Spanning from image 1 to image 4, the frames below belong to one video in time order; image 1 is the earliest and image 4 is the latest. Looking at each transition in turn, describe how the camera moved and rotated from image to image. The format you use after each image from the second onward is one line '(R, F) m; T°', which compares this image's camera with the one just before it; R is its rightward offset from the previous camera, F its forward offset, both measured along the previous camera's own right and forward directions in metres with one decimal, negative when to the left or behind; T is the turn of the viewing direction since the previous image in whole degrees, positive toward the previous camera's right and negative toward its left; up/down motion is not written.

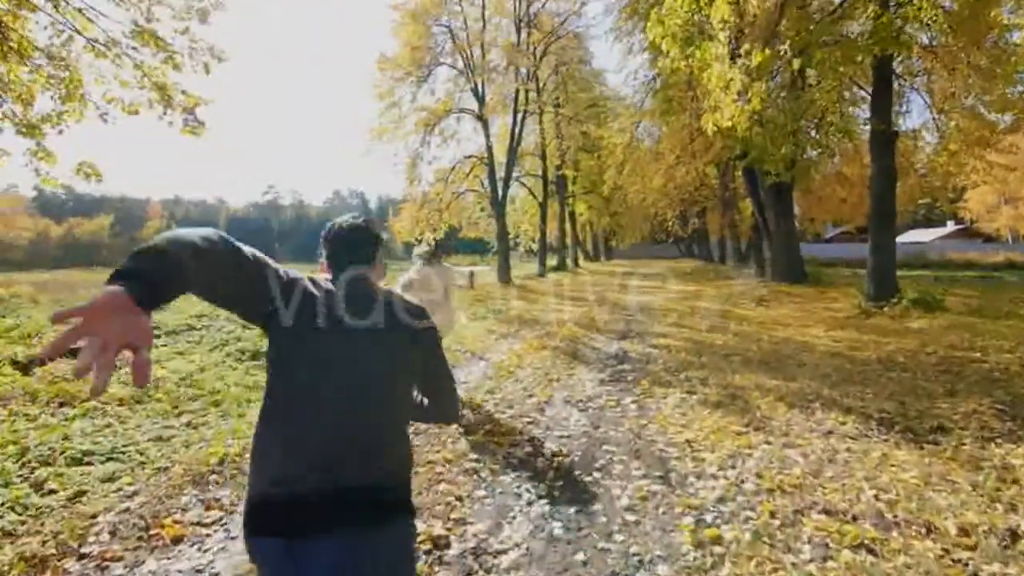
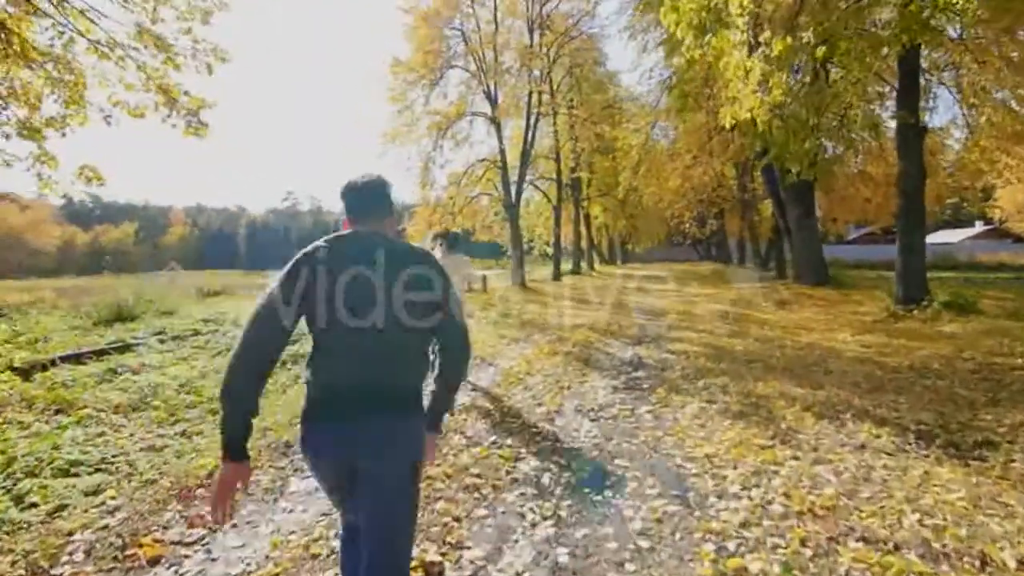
(+0.1, +0.4) m; -2°
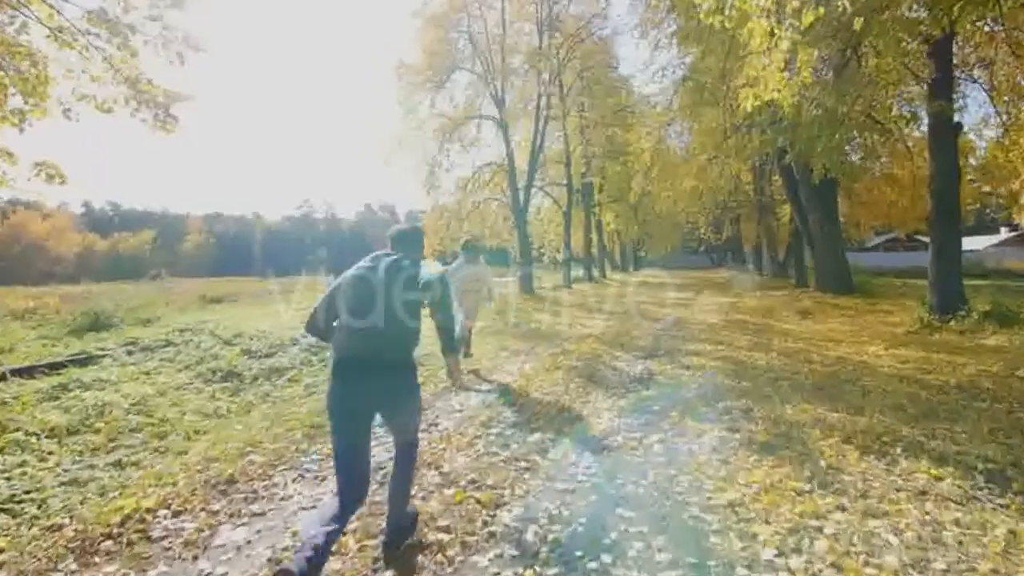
(+0.3, +1.0) m; -1°
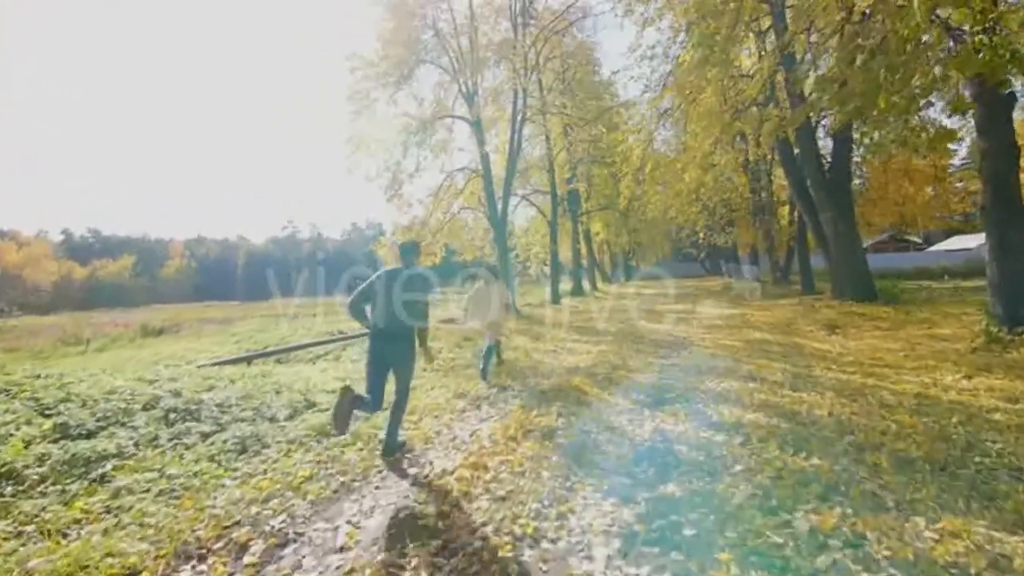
(+0.7, +3.3) m; +1°
